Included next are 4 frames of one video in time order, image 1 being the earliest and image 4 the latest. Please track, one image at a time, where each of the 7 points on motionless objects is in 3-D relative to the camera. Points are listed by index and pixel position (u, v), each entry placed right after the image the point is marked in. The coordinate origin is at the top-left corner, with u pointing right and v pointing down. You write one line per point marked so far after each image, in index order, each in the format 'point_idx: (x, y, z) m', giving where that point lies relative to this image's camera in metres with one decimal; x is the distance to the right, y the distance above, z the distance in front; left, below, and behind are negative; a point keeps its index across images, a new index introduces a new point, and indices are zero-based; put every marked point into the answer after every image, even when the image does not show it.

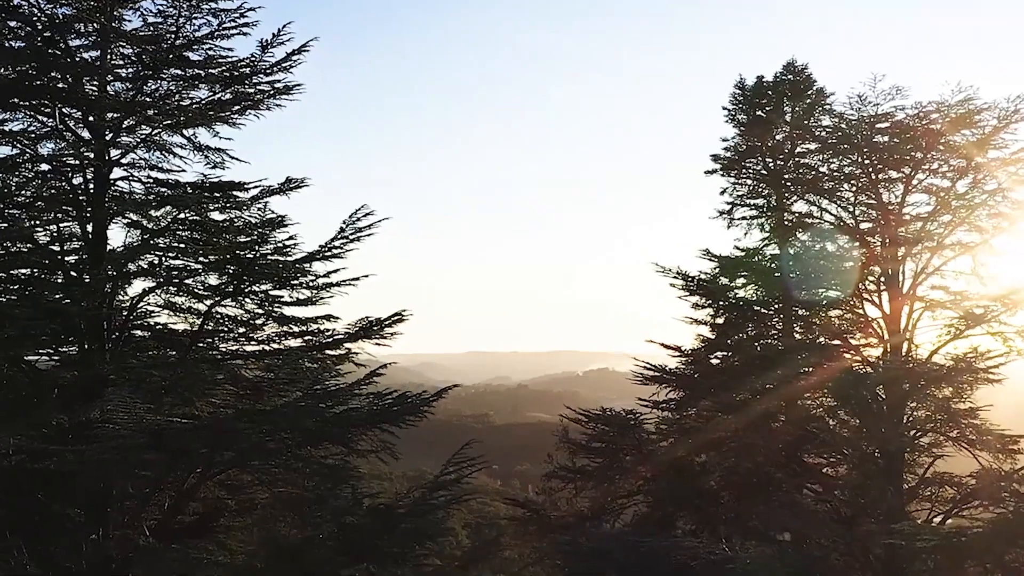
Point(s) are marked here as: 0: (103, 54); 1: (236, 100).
0: (-6.4, +3.7, +12.2) m
1: (-4.4, +3.0, +12.4) m
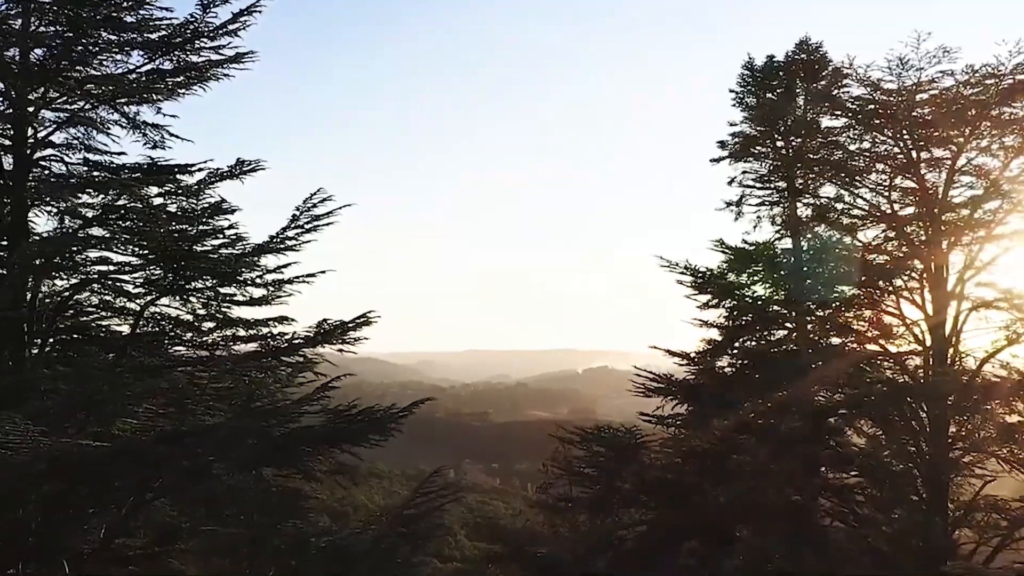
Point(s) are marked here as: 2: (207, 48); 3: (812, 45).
0: (-6.7, +3.7, +10.6) m
1: (-4.7, +3.1, +10.9) m
2: (-4.3, +3.4, +10.9) m
3: (+7.0, +5.7, +18.2) m
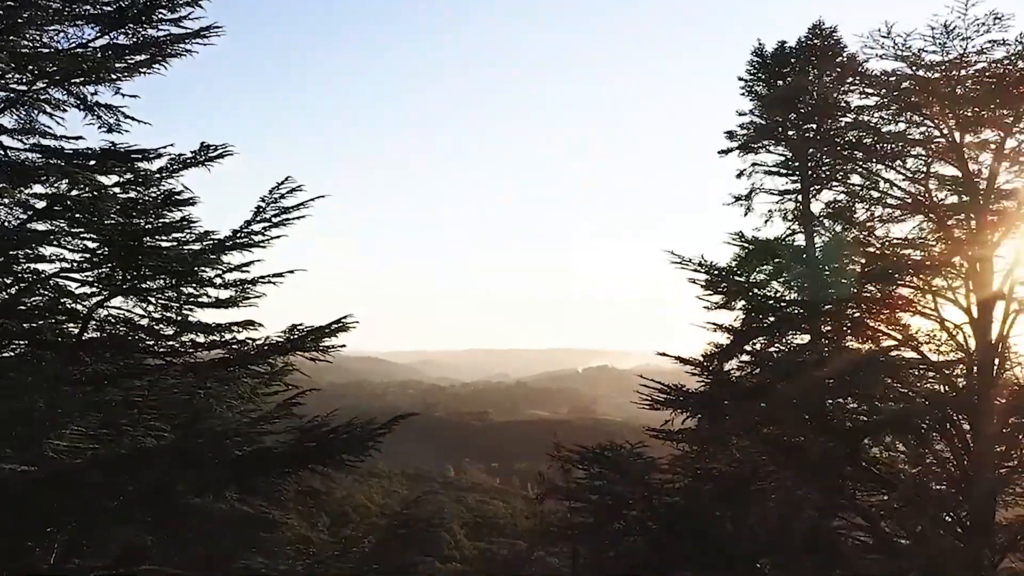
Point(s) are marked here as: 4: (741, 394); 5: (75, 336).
0: (-6.8, +3.7, +9.6) m
1: (-4.8, +3.1, +9.8) m
2: (-4.4, +3.4, +9.8) m
3: (+6.9, +5.7, +17.1) m
4: (+3.1, -1.4, +10.5) m
5: (-5.4, -0.6, +9.5) m
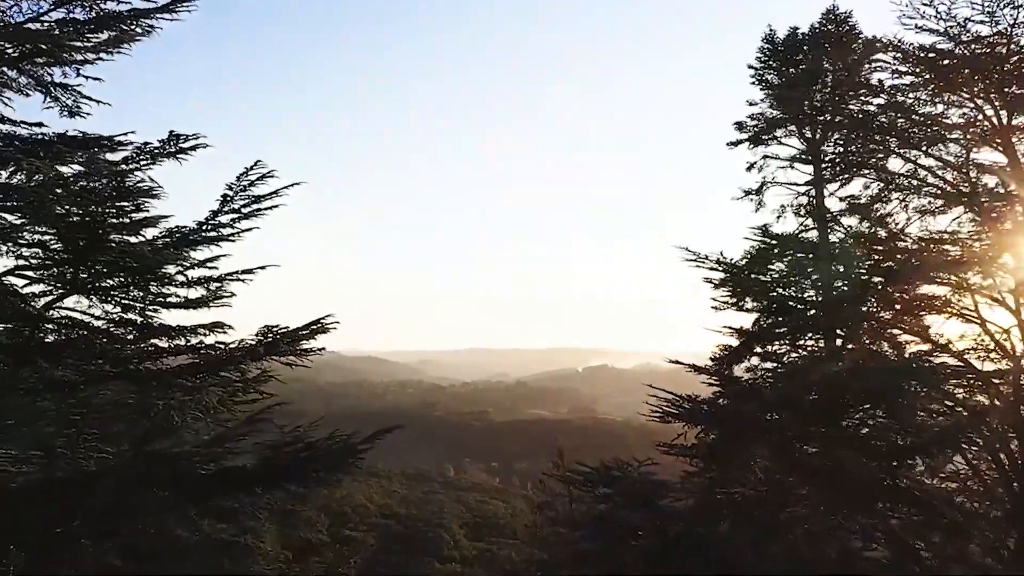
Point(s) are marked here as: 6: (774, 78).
0: (-6.8, +3.7, +8.7) m
1: (-4.8, +3.1, +9.0) m
2: (-4.4, +3.4, +9.0) m
3: (+6.9, +5.7, +16.3) m
4: (+3.1, -1.4, +9.6) m
5: (-5.4, -0.6, +8.7) m
6: (+5.5, +4.4, +16.4) m
